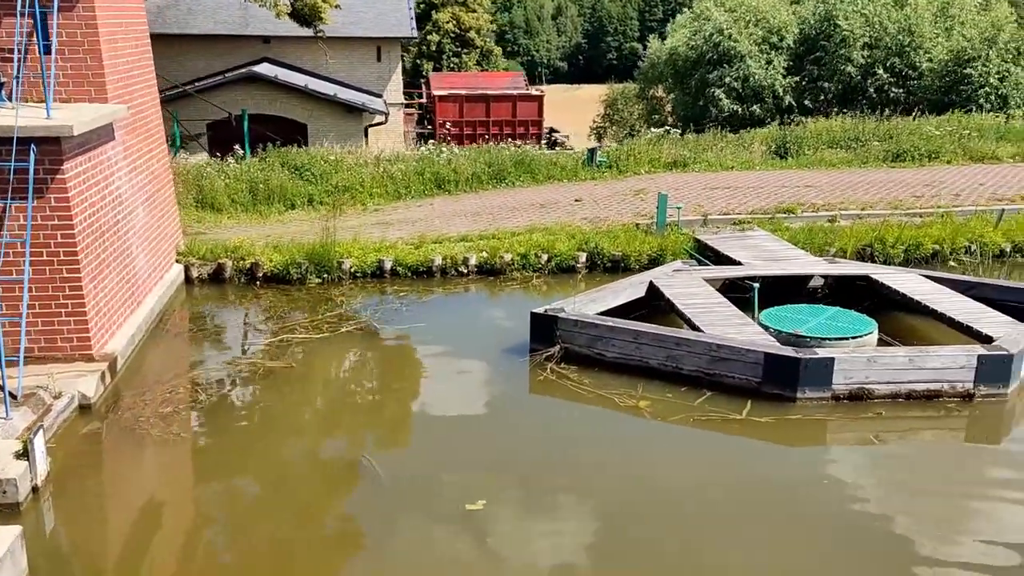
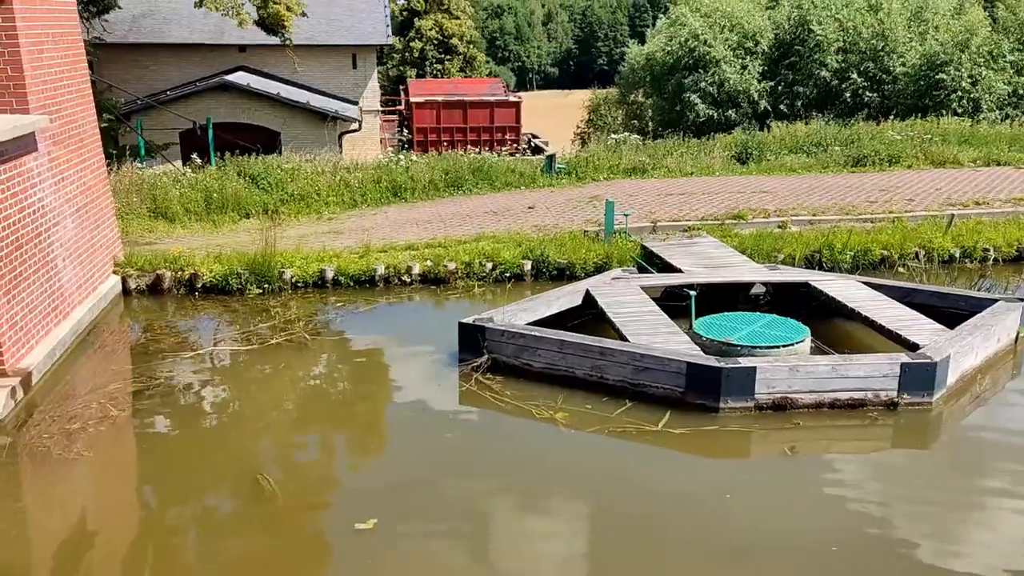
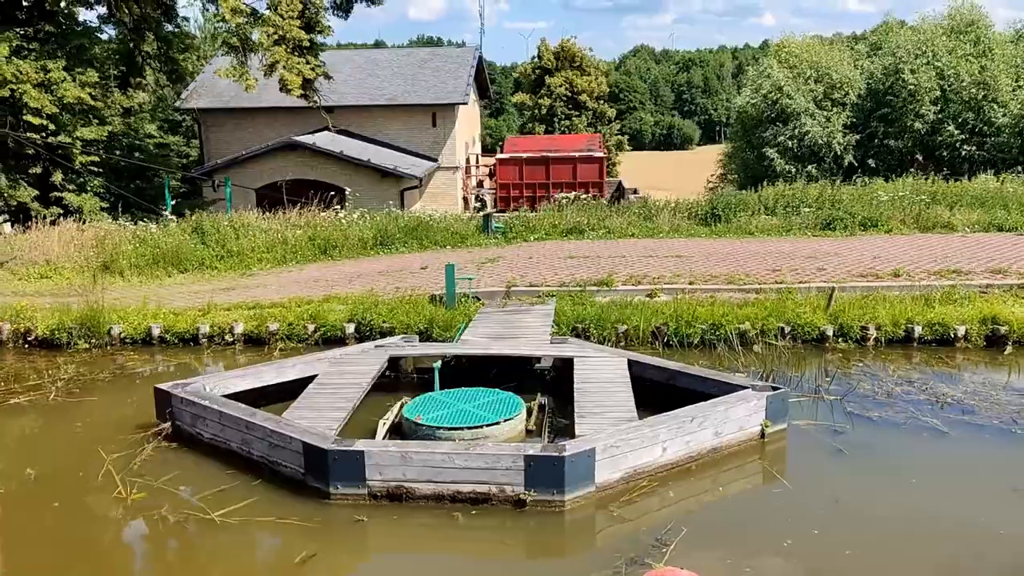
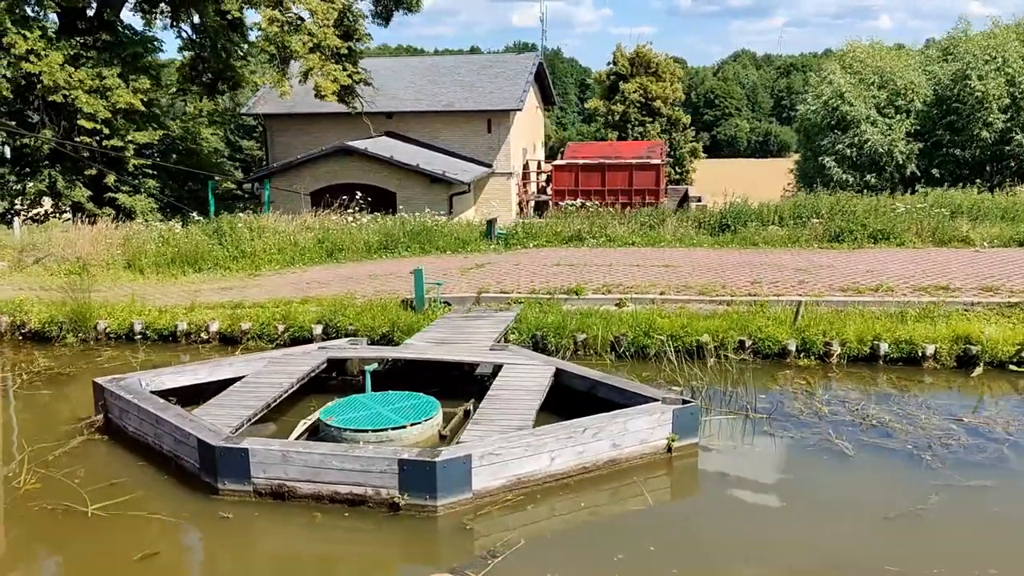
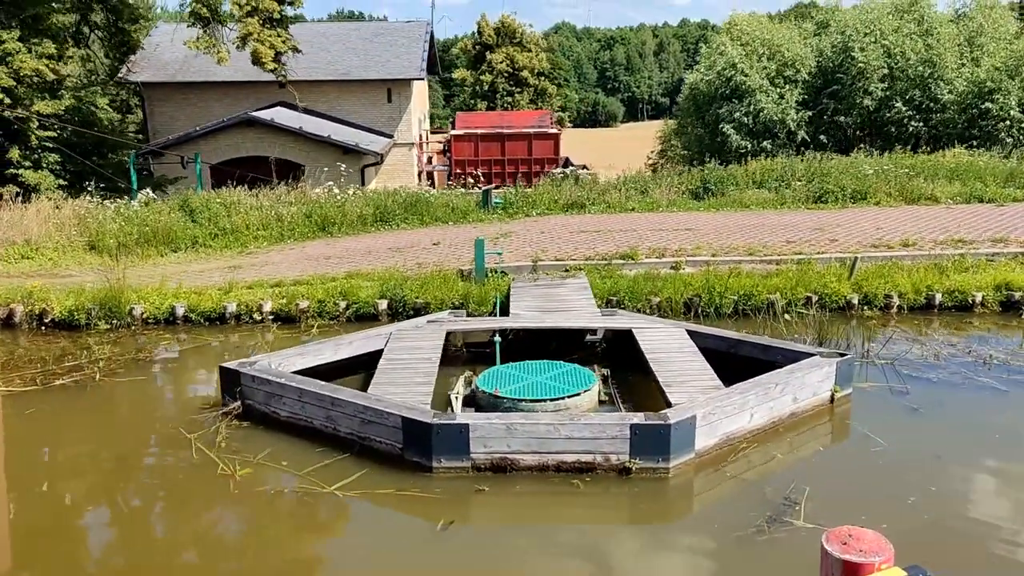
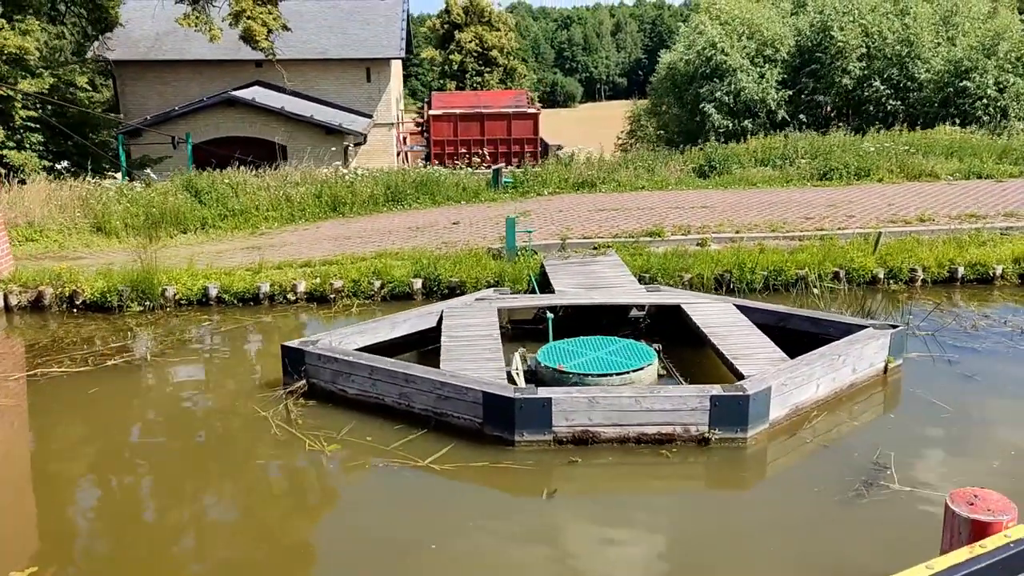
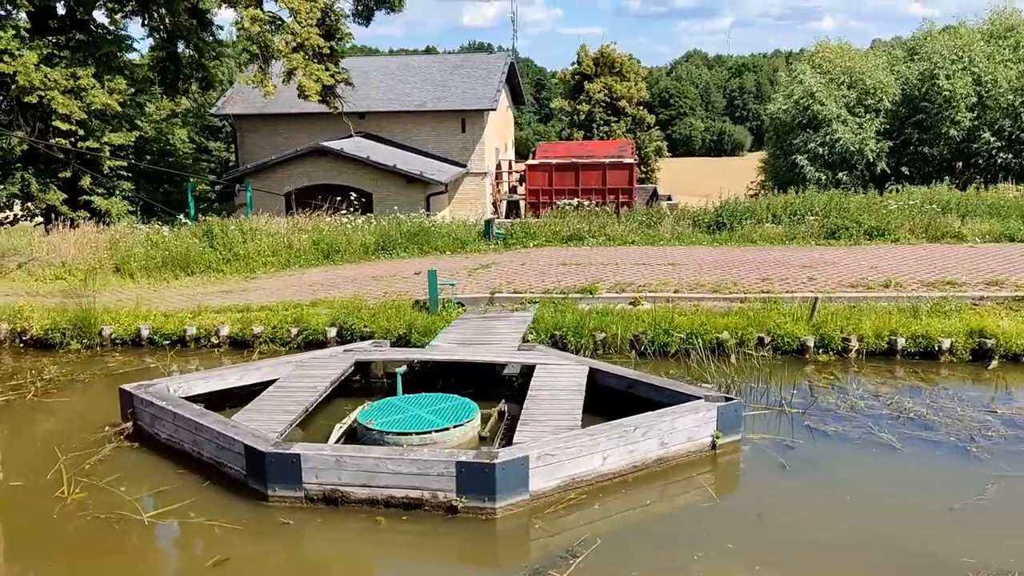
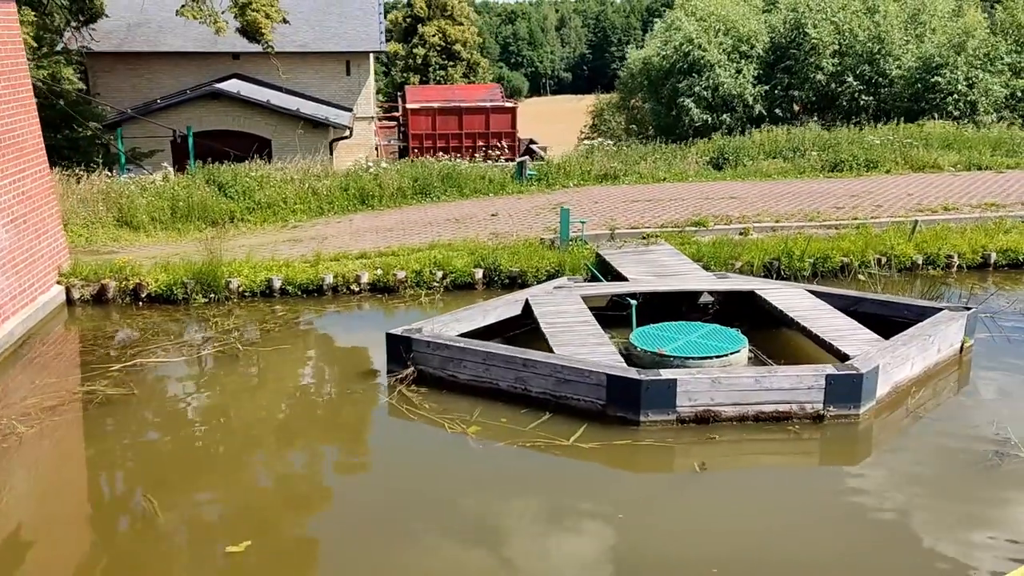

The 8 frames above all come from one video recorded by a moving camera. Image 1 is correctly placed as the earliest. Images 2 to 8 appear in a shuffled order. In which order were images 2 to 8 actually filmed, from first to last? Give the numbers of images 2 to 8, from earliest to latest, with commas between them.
2, 8, 6, 5, 3, 7, 4
